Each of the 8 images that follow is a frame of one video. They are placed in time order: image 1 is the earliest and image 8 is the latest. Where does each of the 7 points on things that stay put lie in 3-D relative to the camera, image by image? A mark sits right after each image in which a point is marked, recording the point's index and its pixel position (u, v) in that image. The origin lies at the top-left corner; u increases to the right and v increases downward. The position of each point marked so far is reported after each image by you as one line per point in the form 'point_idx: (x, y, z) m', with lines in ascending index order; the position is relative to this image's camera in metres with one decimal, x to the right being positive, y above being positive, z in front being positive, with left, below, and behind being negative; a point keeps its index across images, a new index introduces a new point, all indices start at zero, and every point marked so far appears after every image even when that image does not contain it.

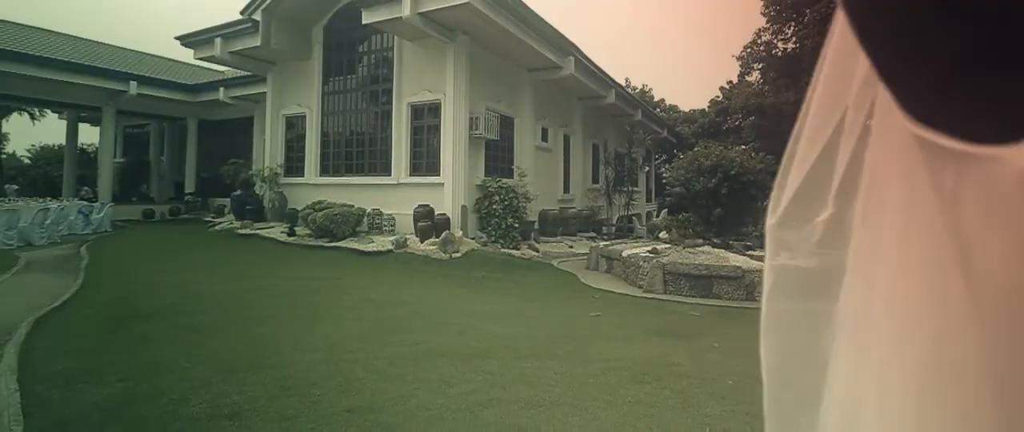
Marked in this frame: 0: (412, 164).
0: (-2.1, +1.1, +9.8) m
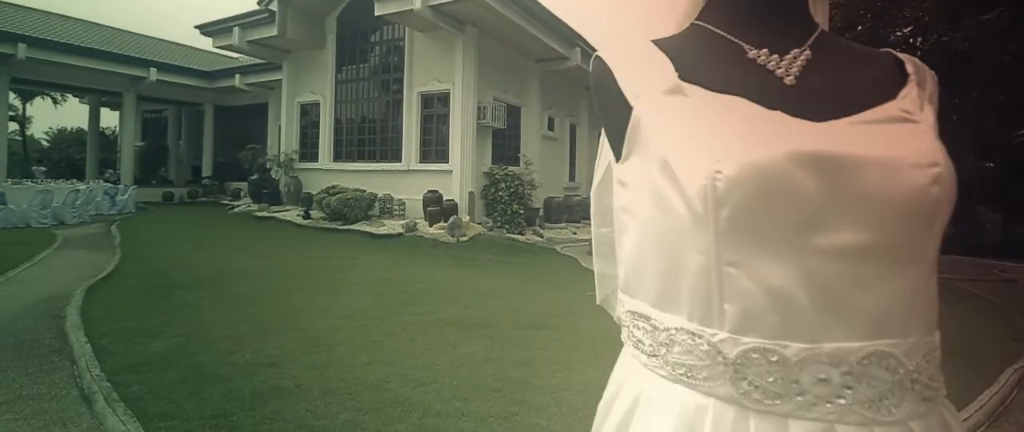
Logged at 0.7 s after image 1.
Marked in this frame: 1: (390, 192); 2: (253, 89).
0: (-2.0, +1.4, +10.2) m
1: (-2.7, +0.5, +10.5) m
2: (-8.1, +4.0, +14.9) m
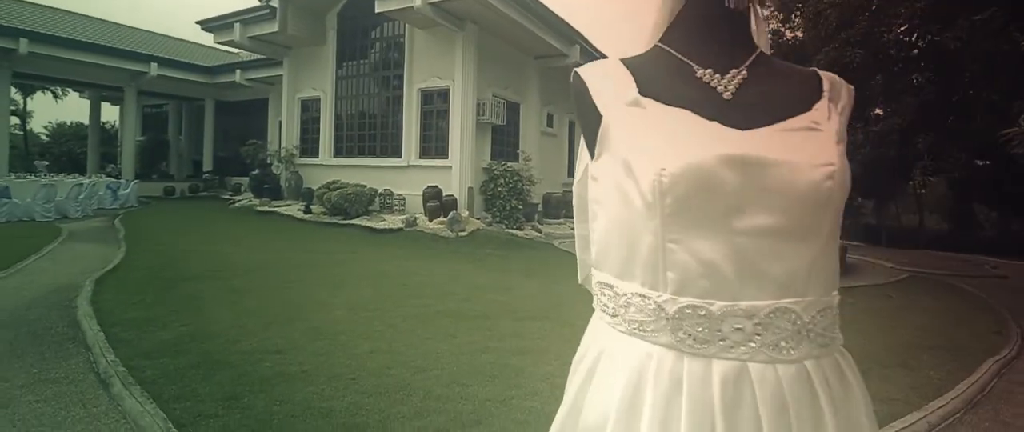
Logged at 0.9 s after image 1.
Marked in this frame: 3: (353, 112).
0: (-2.0, +1.5, +10.3) m
1: (-2.7, +0.7, +10.6) m
2: (-8.2, +4.1, +14.9) m
3: (-3.8, +2.5, +11.3) m
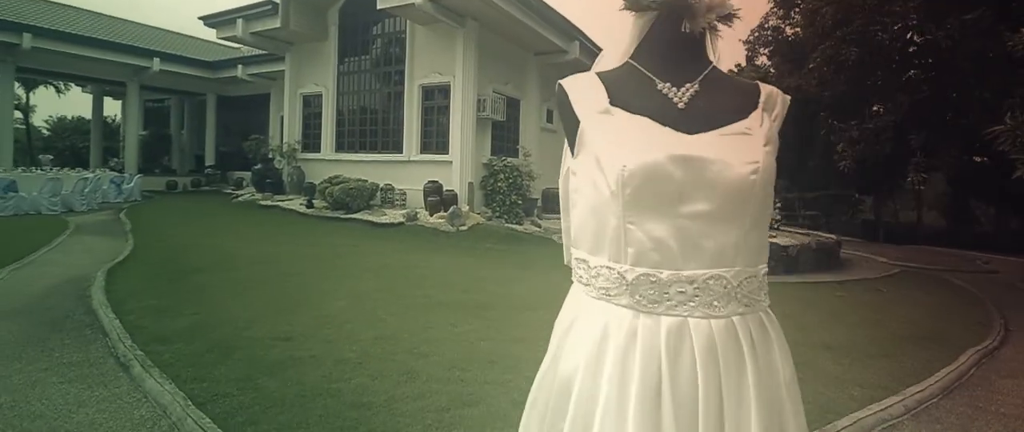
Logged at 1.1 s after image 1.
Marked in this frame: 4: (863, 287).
0: (-2.0, +1.6, +10.5) m
1: (-2.7, +0.8, +10.8) m
2: (-8.2, +4.3, +15.0) m
3: (-3.8, +2.6, +11.4) m
4: (+4.8, -1.0, +6.5) m
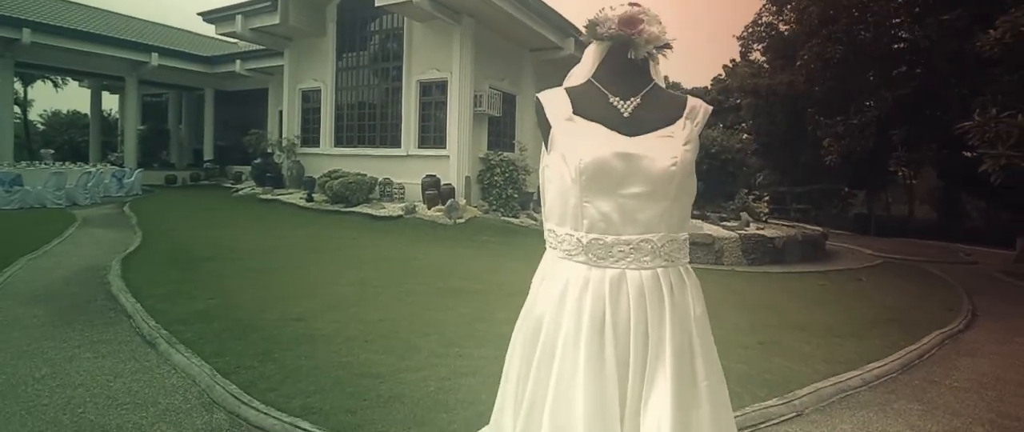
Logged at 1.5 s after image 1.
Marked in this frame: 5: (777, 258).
0: (-2.1, +1.8, +10.7) m
1: (-2.8, +0.9, +11.0) m
2: (-8.3, +4.5, +15.2) m
3: (-3.9, +2.8, +11.6) m
4: (+4.7, -0.8, +6.8) m
5: (+4.2, -0.7, +7.6) m
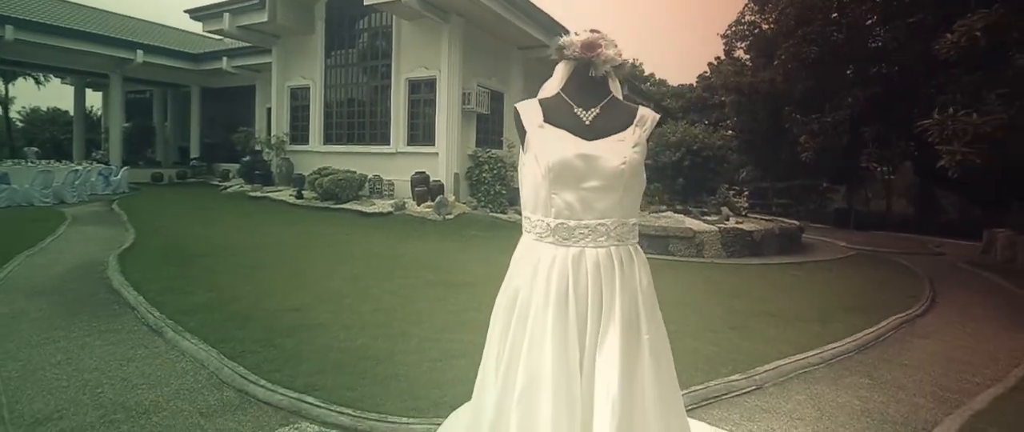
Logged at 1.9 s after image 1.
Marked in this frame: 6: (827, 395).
0: (-2.3, +1.9, +10.8) m
1: (-3.1, +1.0, +11.1) m
2: (-8.7, +4.6, +15.1) m
3: (-4.2, +2.9, +11.7) m
4: (+4.6, -0.8, +7.1) m
5: (+4.0, -0.6, +7.9) m
6: (+1.7, -1.0, +2.6) m
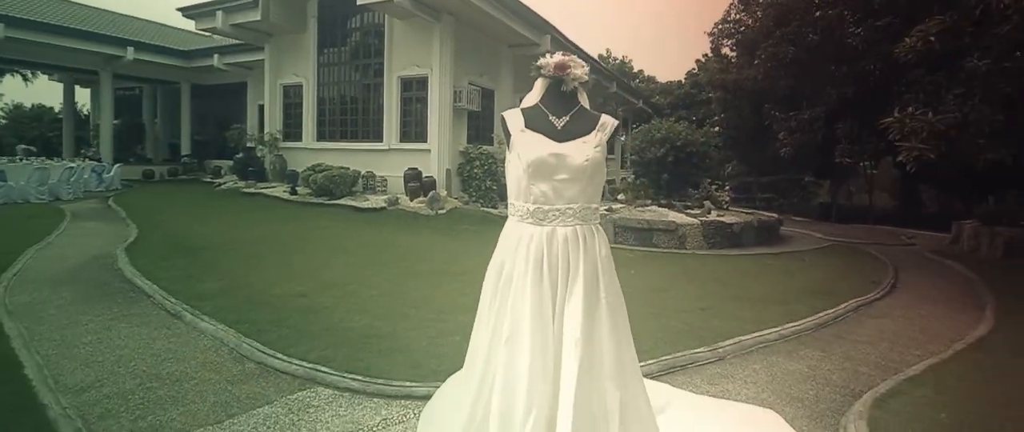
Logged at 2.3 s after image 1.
0: (-2.6, +2.0, +11.0) m
1: (-3.3, +1.1, +11.3) m
2: (-9.0, +4.7, +15.2) m
3: (-4.5, +3.0, +11.9) m
4: (+4.4, -0.6, +7.5) m
5: (+3.9, -0.5, +8.3) m
6: (+1.7, -0.9, +2.9) m
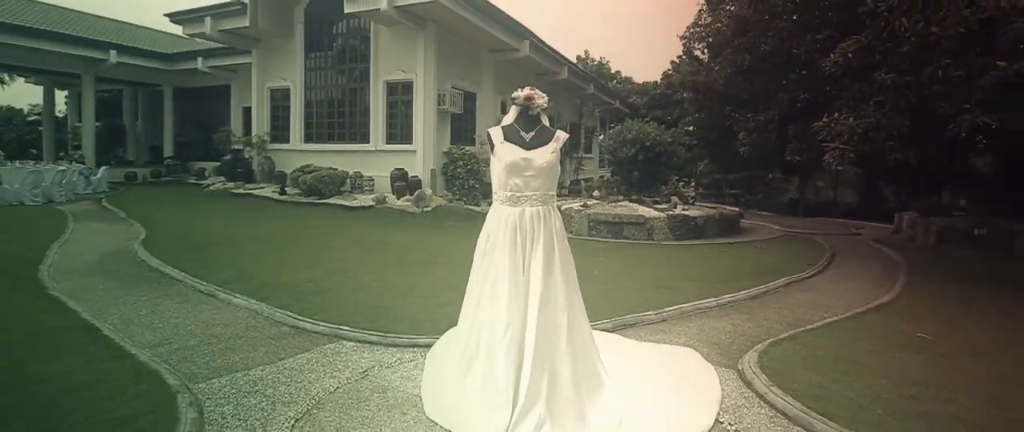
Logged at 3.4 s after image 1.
0: (-3.0, +2.0, +11.6) m
1: (-3.8, +1.2, +11.9) m
2: (-9.6, +4.7, +15.6) m
3: (-5.0, +3.0, +12.4) m
4: (+4.1, -0.5, +8.3) m
5: (+3.5, -0.3, +9.1) m
6: (+1.5, -0.8, +3.7) m
